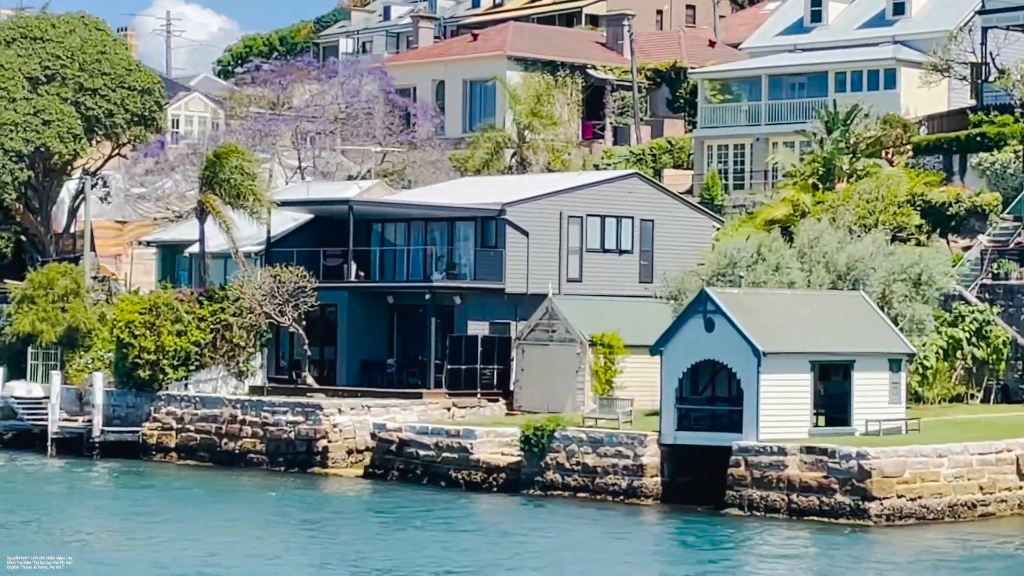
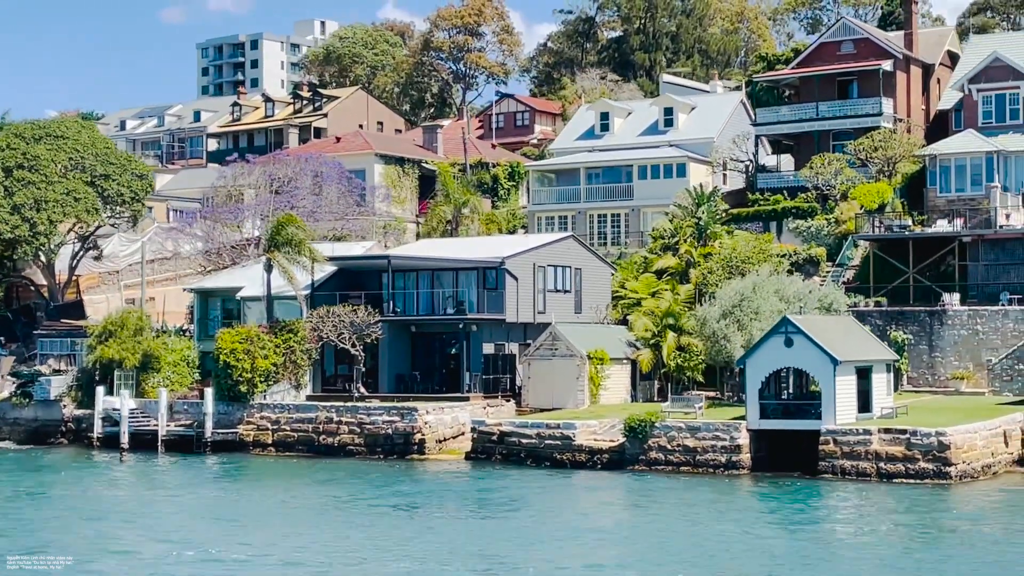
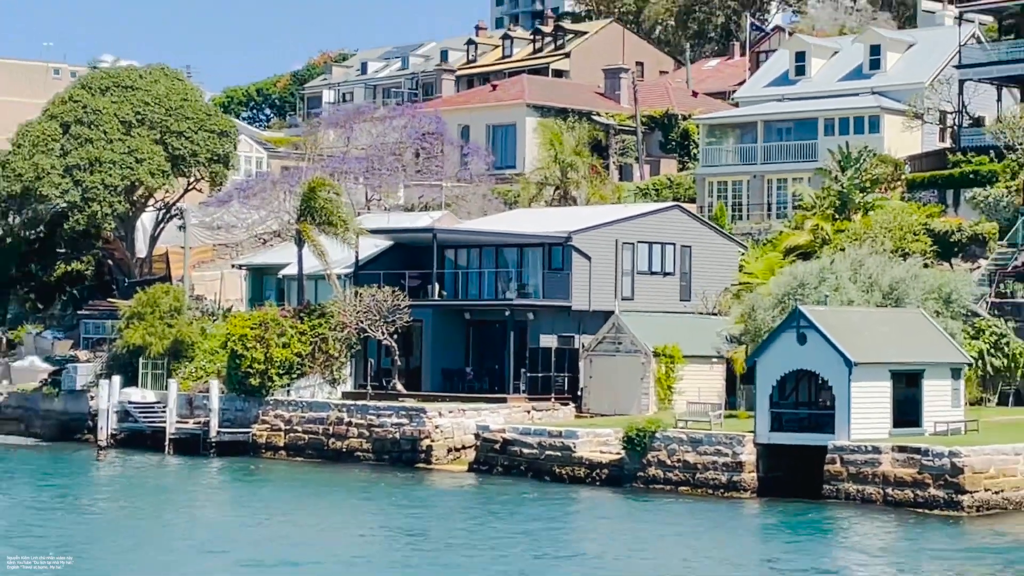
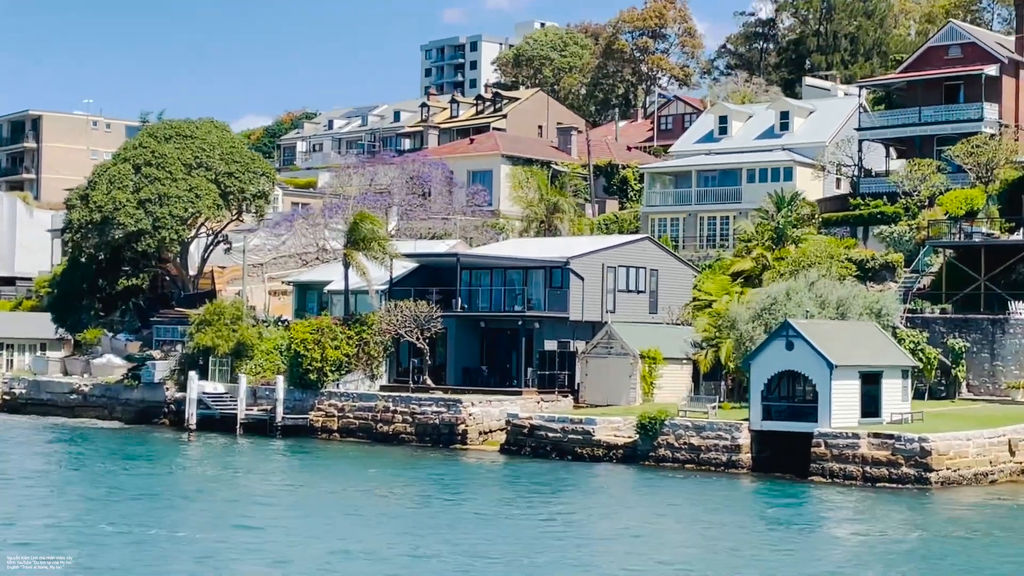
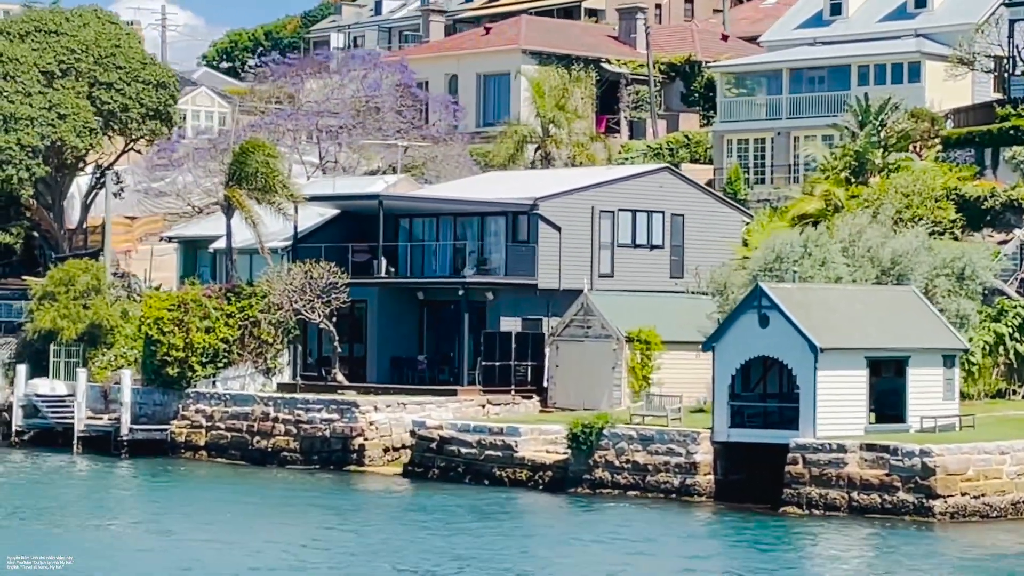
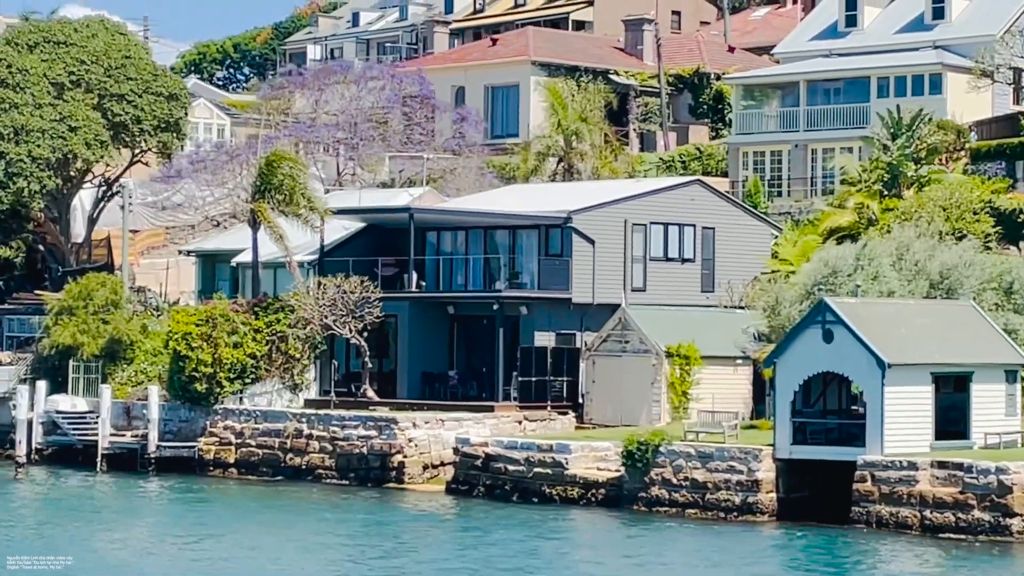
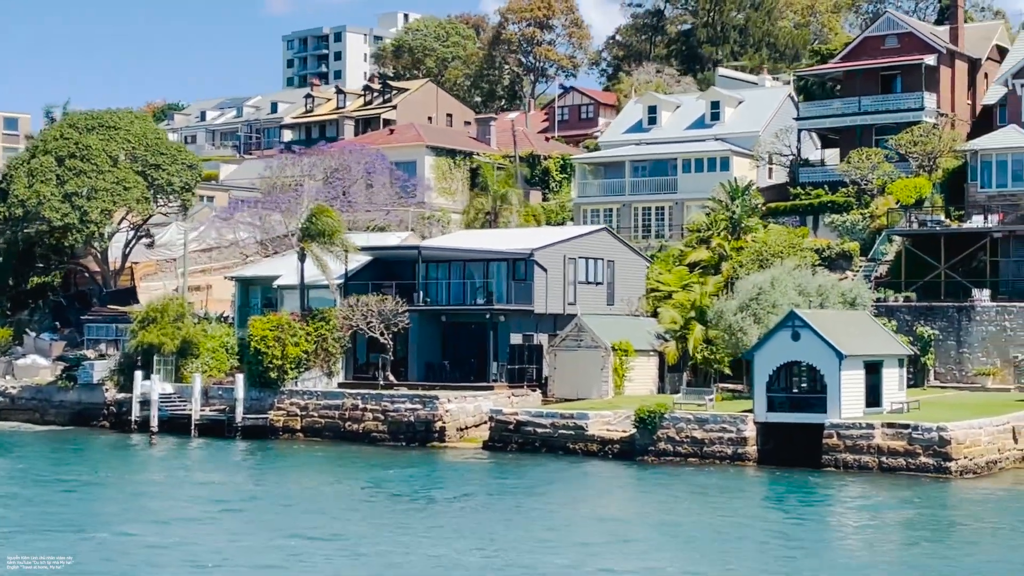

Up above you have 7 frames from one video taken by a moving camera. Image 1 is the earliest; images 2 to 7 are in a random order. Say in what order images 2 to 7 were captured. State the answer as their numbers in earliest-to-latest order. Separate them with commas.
5, 6, 3, 4, 7, 2
